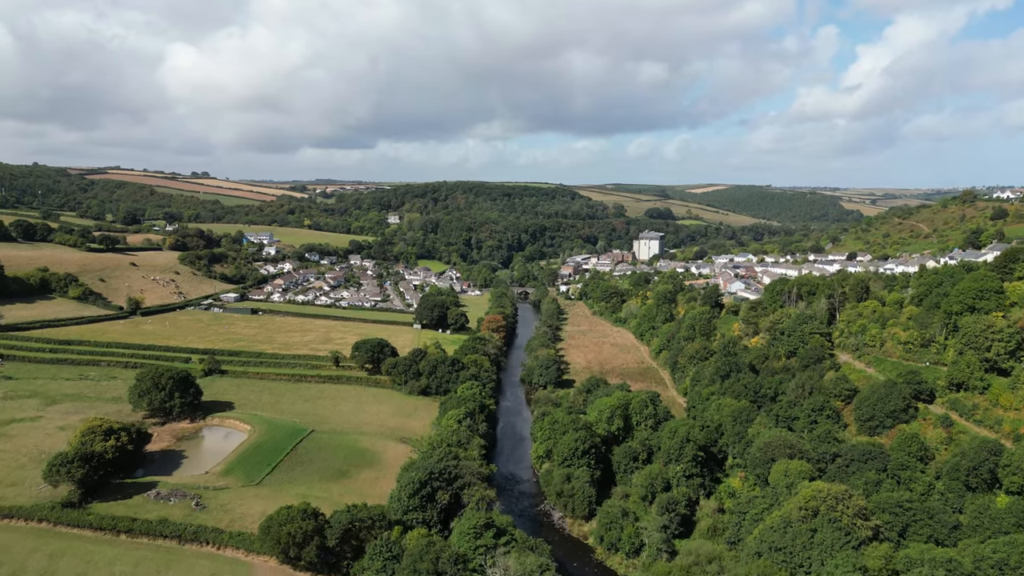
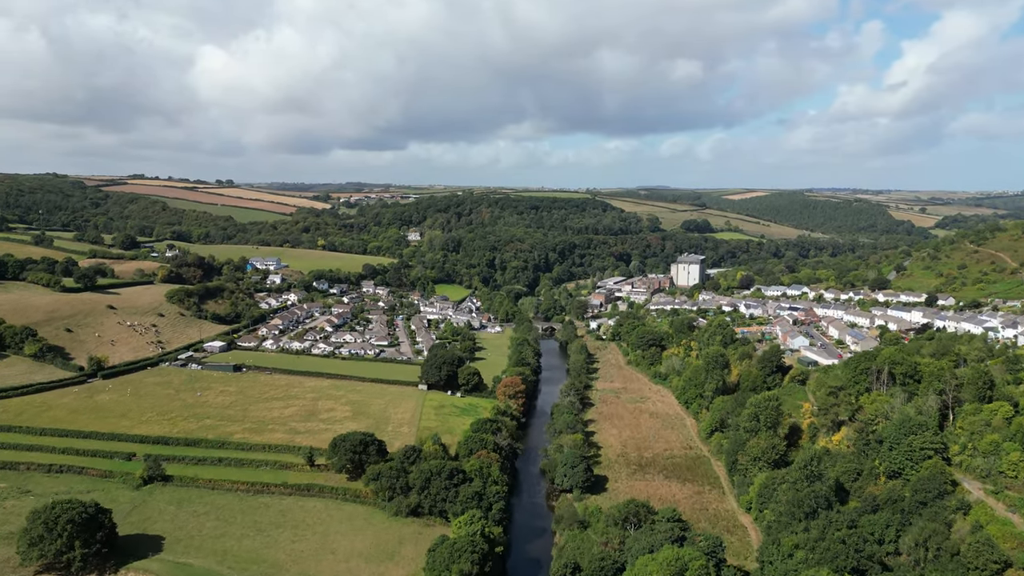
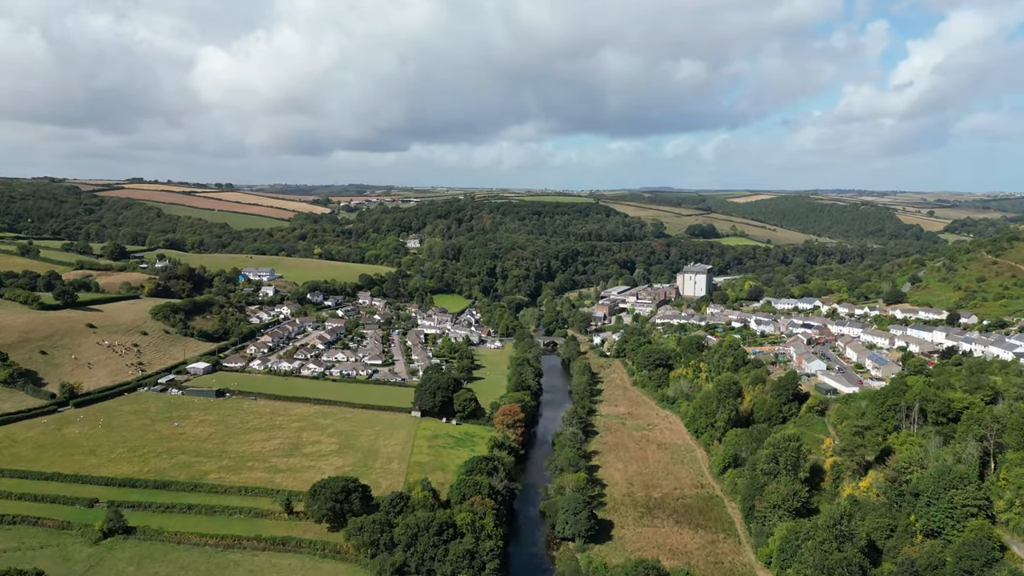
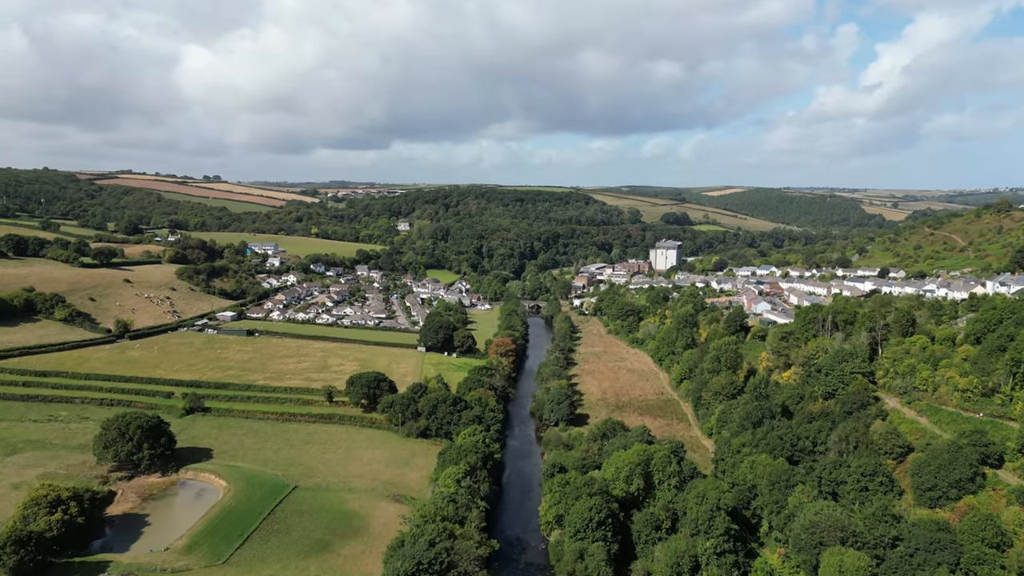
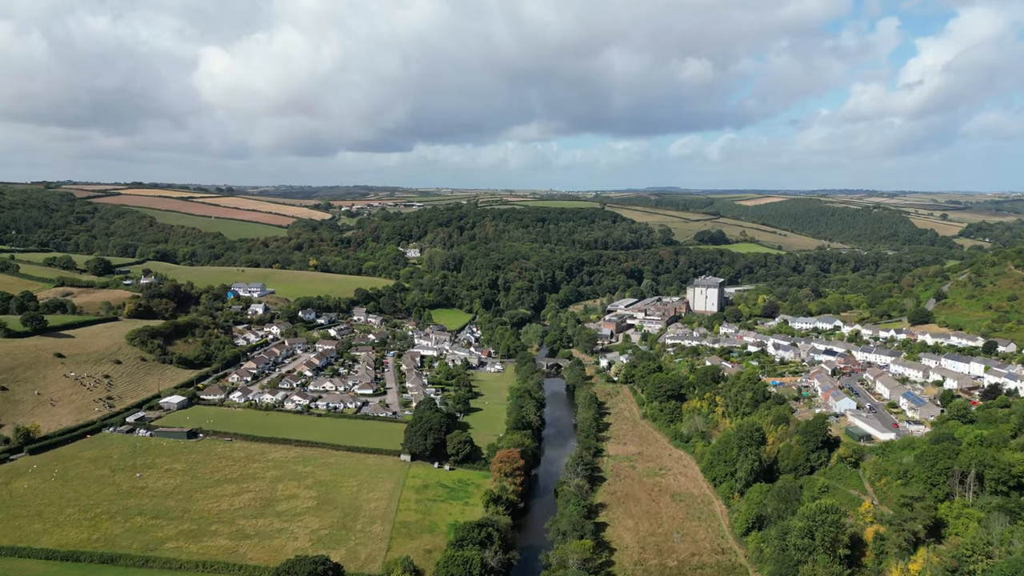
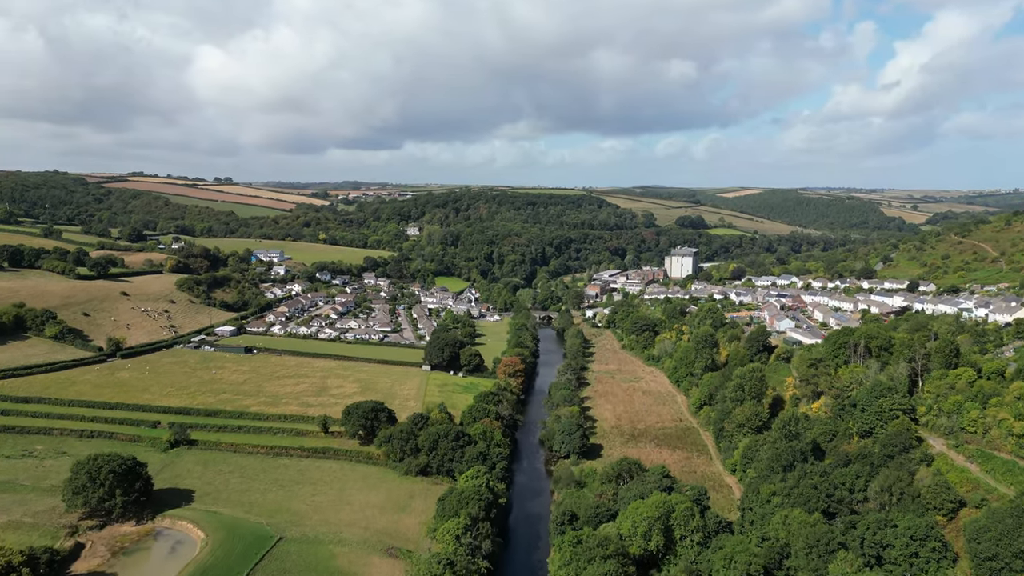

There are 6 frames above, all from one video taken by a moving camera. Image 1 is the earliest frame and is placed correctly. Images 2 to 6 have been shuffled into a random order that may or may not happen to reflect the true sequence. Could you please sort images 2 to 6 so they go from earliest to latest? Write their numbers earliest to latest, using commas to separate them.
4, 6, 2, 3, 5
